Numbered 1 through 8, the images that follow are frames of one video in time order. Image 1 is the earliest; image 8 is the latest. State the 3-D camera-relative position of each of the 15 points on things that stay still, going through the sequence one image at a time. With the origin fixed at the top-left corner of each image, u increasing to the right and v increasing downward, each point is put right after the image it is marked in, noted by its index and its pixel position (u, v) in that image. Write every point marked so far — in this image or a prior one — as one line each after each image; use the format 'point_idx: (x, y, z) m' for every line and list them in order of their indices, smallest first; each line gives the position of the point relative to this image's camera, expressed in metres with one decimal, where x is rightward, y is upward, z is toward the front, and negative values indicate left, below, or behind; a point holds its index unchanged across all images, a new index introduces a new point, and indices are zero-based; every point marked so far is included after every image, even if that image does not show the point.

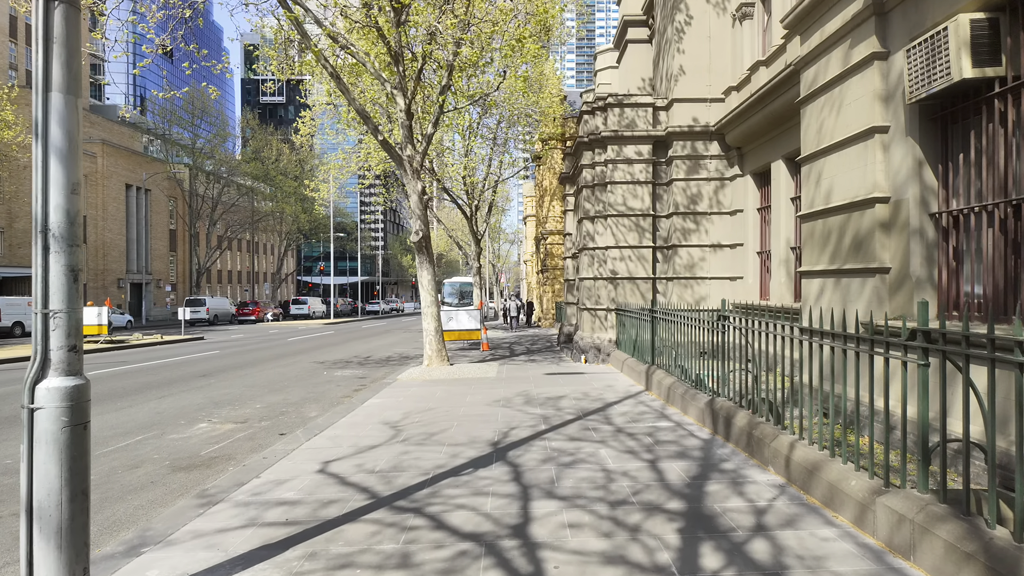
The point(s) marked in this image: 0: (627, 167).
0: (+2.9, +3.0, +14.6) m
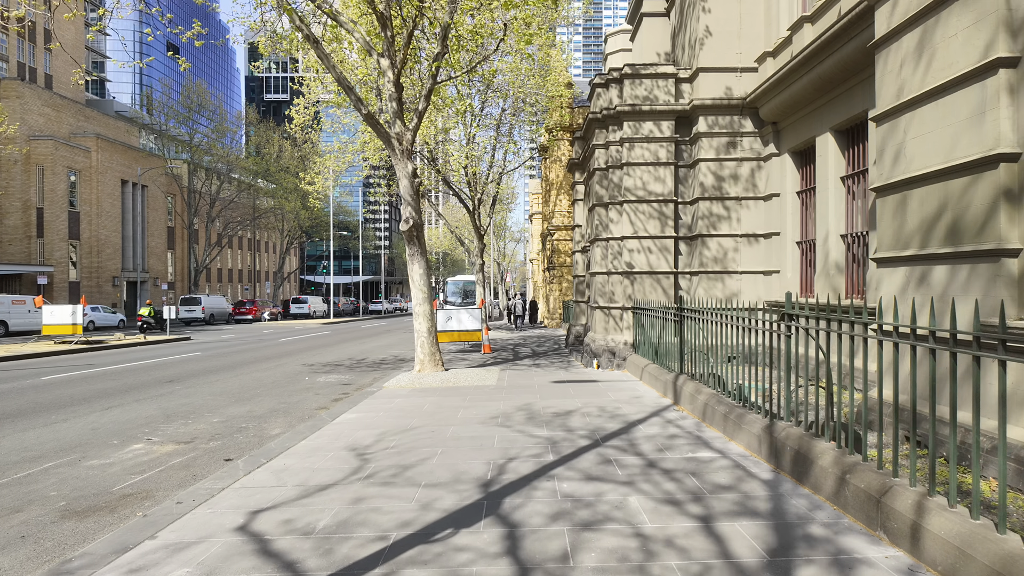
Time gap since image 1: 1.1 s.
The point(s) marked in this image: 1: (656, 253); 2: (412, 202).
0: (+3.0, +3.1, +12.9) m
1: (+3.2, +0.8, +12.9) m
2: (-2.1, +1.8, +12.3) m
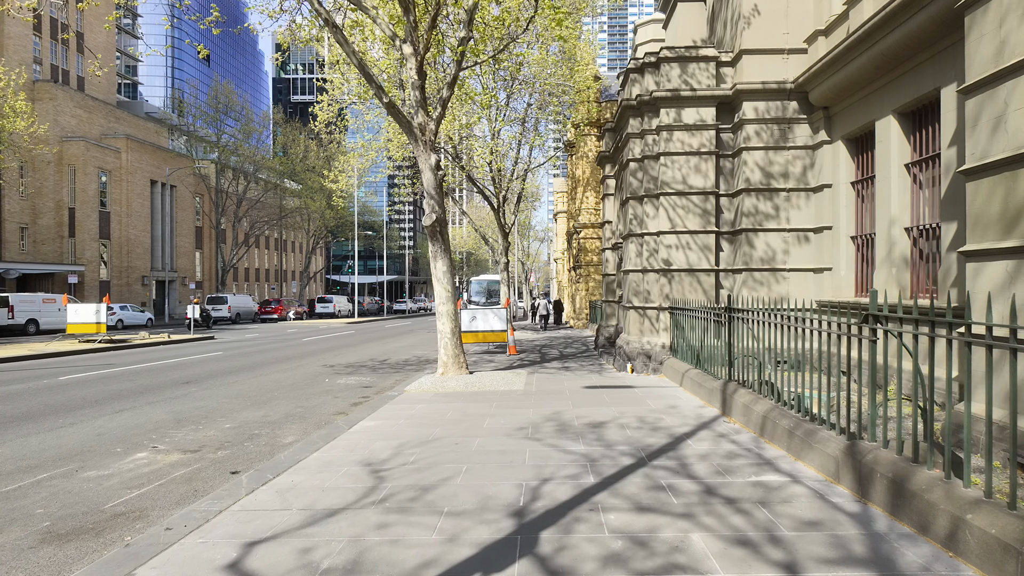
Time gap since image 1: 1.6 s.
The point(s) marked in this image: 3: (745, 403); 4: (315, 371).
0: (+3.6, +3.1, +12.0) m
1: (+3.8, +0.8, +12.0) m
2: (-1.5, +1.9, +11.7) m
3: (+2.9, -1.4, +7.3) m
4: (-5.2, -2.2, +15.5) m
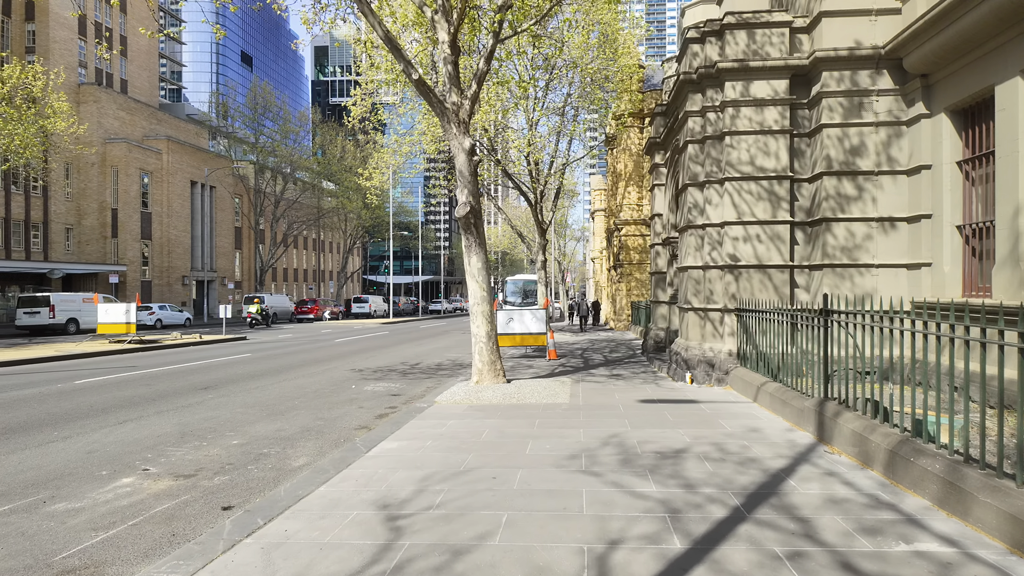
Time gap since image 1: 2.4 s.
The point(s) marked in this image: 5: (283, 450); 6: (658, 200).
0: (+4.3, +3.2, +10.5) m
1: (+4.5, +0.8, +10.5) m
2: (-0.8, +1.9, +10.5) m
3: (+3.4, -1.4, +5.9) m
4: (-4.2, -2.2, +14.5) m
5: (-2.9, -2.0, +7.3) m
6: (+4.0, +2.4, +16.0) m
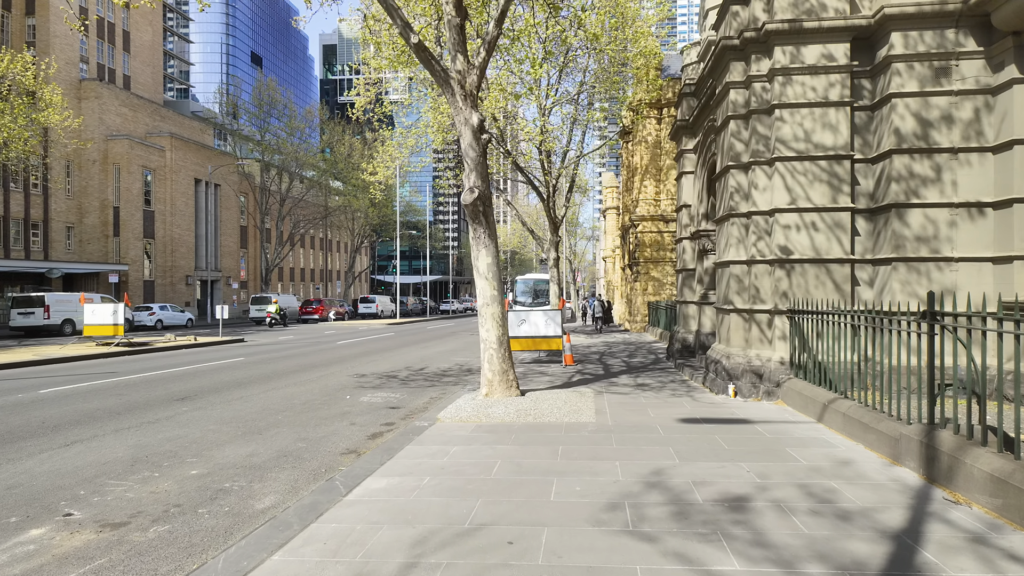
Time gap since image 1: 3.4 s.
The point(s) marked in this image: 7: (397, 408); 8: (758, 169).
0: (+4.6, +3.2, +9.0) m
1: (+4.8, +0.9, +9.0) m
2: (-0.5, +1.9, +9.1) m
3: (+3.5, -1.4, +4.4) m
4: (-3.9, -2.1, +13.2) m
5: (-2.7, -2.0, +6.0) m
6: (+4.3, +2.4, +14.5) m
7: (-2.0, -2.1, +10.1) m
8: (+3.9, +1.9, +9.4) m
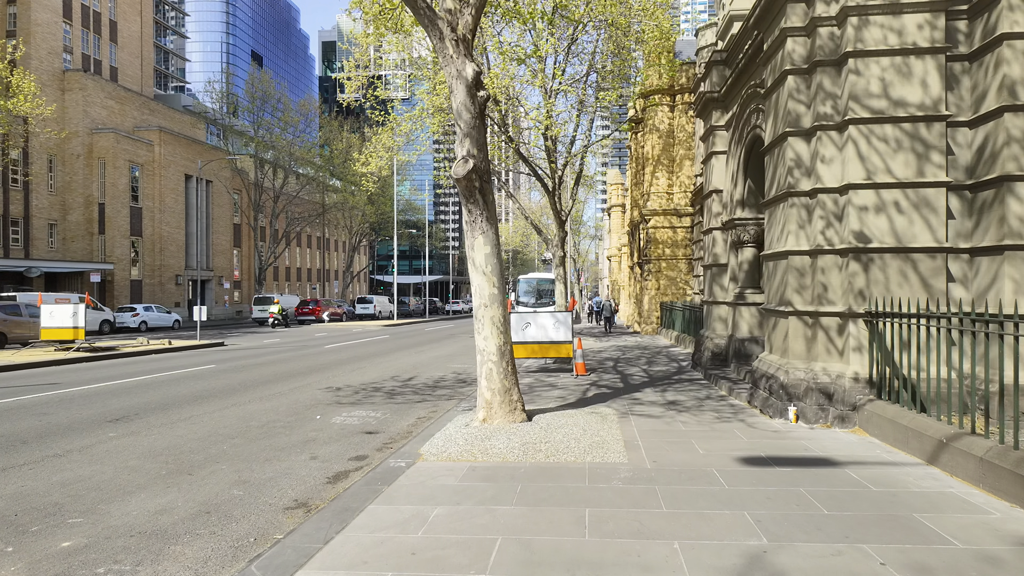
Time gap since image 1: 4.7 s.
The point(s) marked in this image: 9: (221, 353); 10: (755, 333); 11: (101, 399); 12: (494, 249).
0: (+4.6, +3.2, +7.1) m
1: (+4.8, +0.9, +7.1) m
2: (-0.5, +2.0, +7.2) m
3: (+3.6, -1.3, +2.5) m
4: (-3.8, -2.1, +11.3) m
5: (-2.6, -2.0, +4.1) m
6: (+4.4, +2.5, +12.6) m
7: (-1.9, -2.1, +8.3) m
8: (+4.0, +1.9, +7.5) m
9: (-9.7, -2.2, +19.7) m
10: (+4.7, -0.9, +11.4) m
11: (-7.3, -2.0, +10.5) m
12: (-0.2, +0.5, +7.3) m
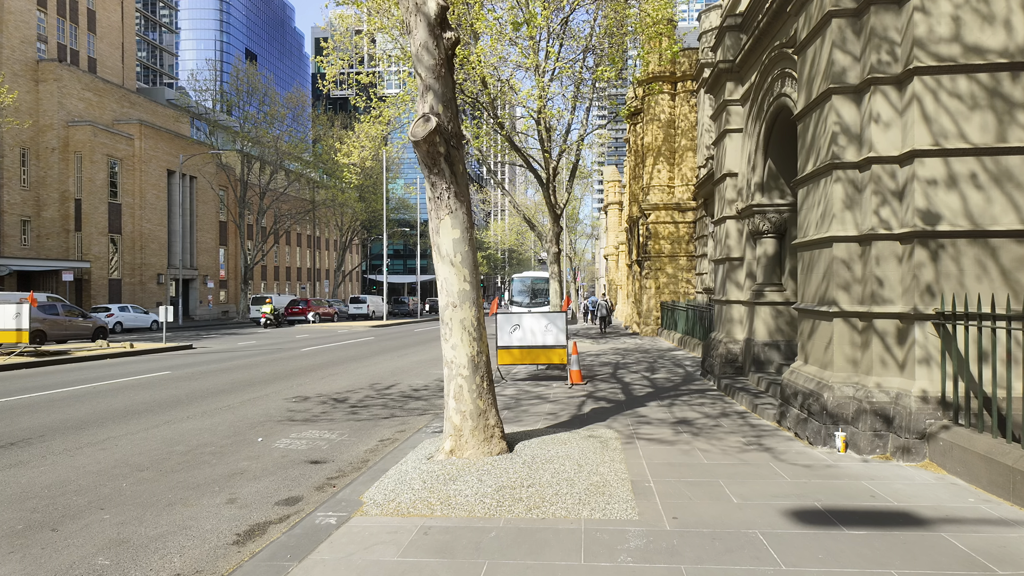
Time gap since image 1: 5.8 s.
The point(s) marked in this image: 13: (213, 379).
0: (+4.4, +3.3, +5.6) m
1: (+4.6, +0.9, +5.6) m
2: (-0.7, +2.0, +5.7) m
3: (+3.4, -1.3, +1.0) m
4: (-4.1, -2.0, +9.8) m
5: (-2.8, -1.9, +2.5) m
6: (+4.1, +2.5, +11.1) m
7: (-2.2, -2.0, +6.7) m
8: (+3.7, +2.0, +6.0) m
9: (-10.0, -2.2, +18.1) m
10: (+4.4, -0.8, +9.9) m
11: (-7.5, -1.9, +8.9) m
12: (-0.5, +0.5, +5.8) m
13: (-6.7, -2.1, +13.1) m
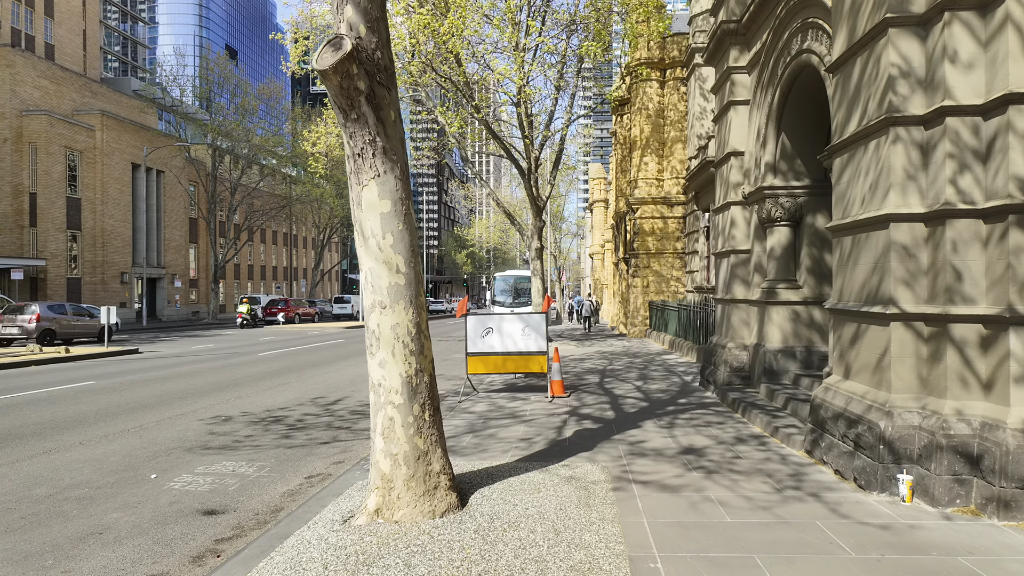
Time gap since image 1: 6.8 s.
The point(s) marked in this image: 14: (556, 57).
0: (+4.0, +3.3, +4.2) m
1: (+4.2, +1.0, +4.2) m
2: (-1.1, +2.0, +4.1) m
3: (+3.1, -1.2, -0.5) m
4: (-4.5, -2.0, +8.1) m
5: (-3.1, -1.9, +0.9) m
6: (+3.6, +2.6, +9.6) m
7: (-2.5, -2.0, +5.1) m
8: (+3.4, +2.0, +4.5) m
9: (-10.7, -2.1, +16.3) m
10: (+4.0, -0.8, +8.4) m
11: (-8.0, -1.9, +7.1) m
12: (-0.8, +0.6, +4.2) m
13: (-7.3, -2.1, +11.3) m
14: (+1.4, +7.5, +18.5) m
